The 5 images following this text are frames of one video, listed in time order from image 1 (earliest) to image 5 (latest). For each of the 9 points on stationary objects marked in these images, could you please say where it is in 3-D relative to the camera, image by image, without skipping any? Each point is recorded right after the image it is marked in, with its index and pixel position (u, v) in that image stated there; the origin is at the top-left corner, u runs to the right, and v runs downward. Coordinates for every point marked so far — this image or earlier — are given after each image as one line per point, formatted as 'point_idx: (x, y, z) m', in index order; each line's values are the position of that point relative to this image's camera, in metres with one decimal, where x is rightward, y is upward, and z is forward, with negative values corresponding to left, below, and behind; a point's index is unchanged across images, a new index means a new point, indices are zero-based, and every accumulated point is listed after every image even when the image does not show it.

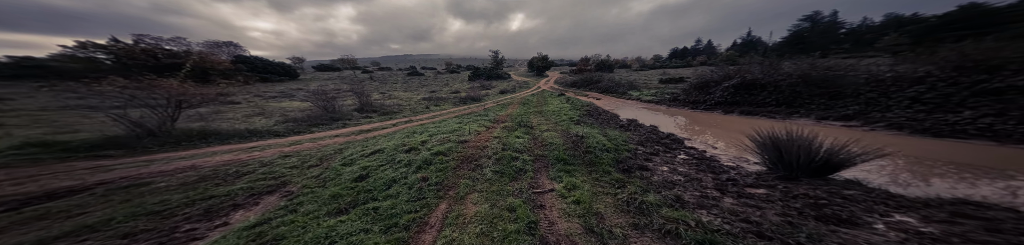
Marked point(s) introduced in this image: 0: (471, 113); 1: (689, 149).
0: (-3.3, +0.4, +16.8) m
1: (+4.9, -0.7, +6.0) m
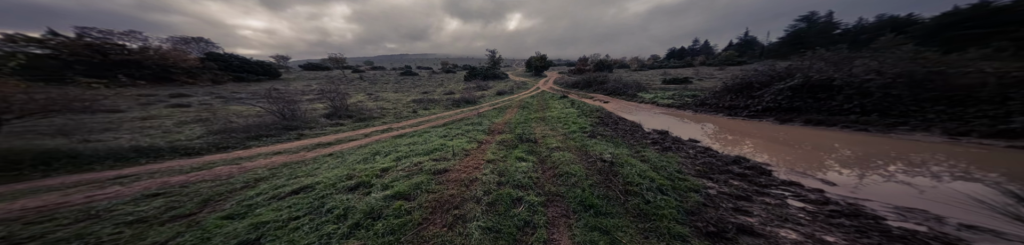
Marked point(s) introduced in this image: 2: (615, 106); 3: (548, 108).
0: (-3.4, 0.0, +14.5) m
1: (+5.0, -1.2, +3.8) m
2: (+8.0, +1.2, +17.6) m
3: (+3.2, +1.0, +19.0) m
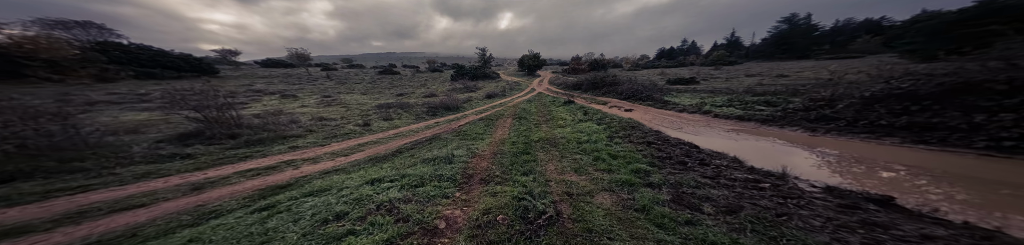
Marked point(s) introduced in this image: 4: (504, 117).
0: (-3.7, -0.9, +9.3) m
1: (+5.1, -2.0, -1.1) m
2: (+7.6, +0.3, +12.8) m
3: (+2.7, +0.2, +14.0) m
4: (-0.6, +0.3, +16.7) m
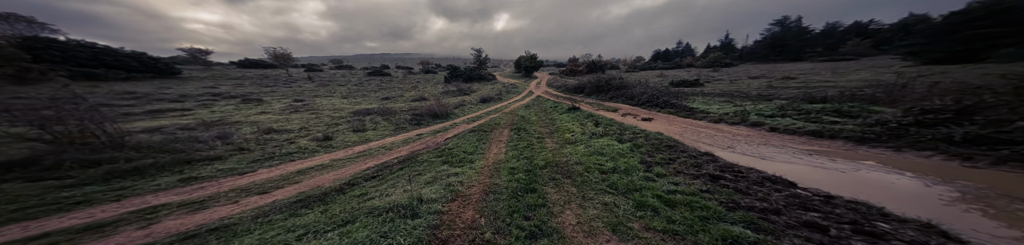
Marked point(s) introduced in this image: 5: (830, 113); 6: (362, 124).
0: (-3.8, -1.5, +6.7) m
1: (+5.2, -2.5, -3.5) m
2: (+7.4, -0.2, +10.5) m
3: (+2.5, -0.4, +11.6) m
4: (-0.8, -0.3, +14.3) m
5: (+11.7, +0.3, +7.9) m
6: (-9.9, 0.0, +14.2) m
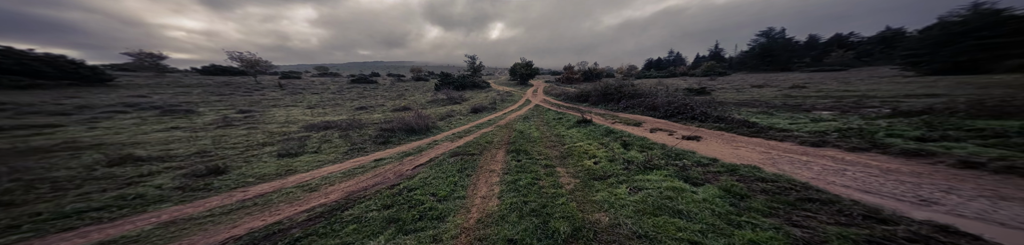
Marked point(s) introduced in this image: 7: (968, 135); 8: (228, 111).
0: (-3.8, -2.1, +3.0) m
1: (+5.4, -2.6, -7.0) m
2: (+7.3, -0.9, +7.1) m
3: (+2.4, -1.2, +8.1) m
4: (-1.0, -1.2, +10.6) m
5: (+11.6, -0.3, +4.7) m
6: (-10.1, -1.0, +10.4) m
7: (+11.2, -0.3, +5.3) m
8: (-23.0, +1.0, +17.3) m
